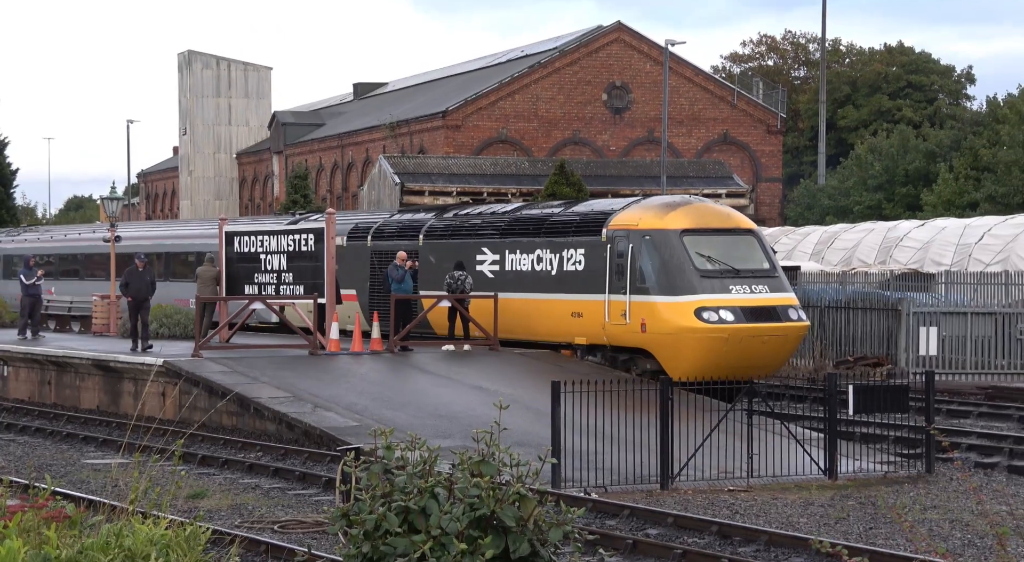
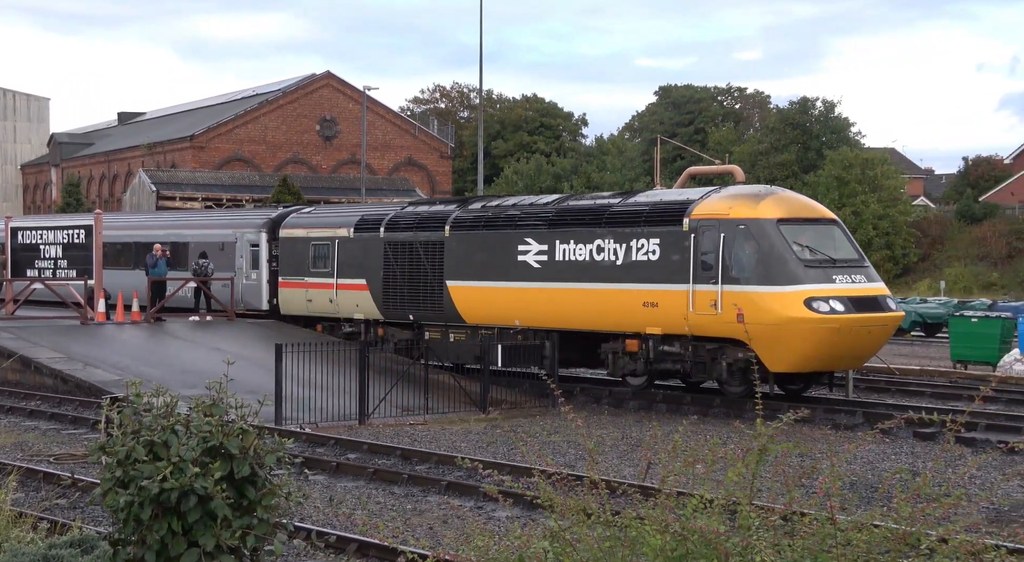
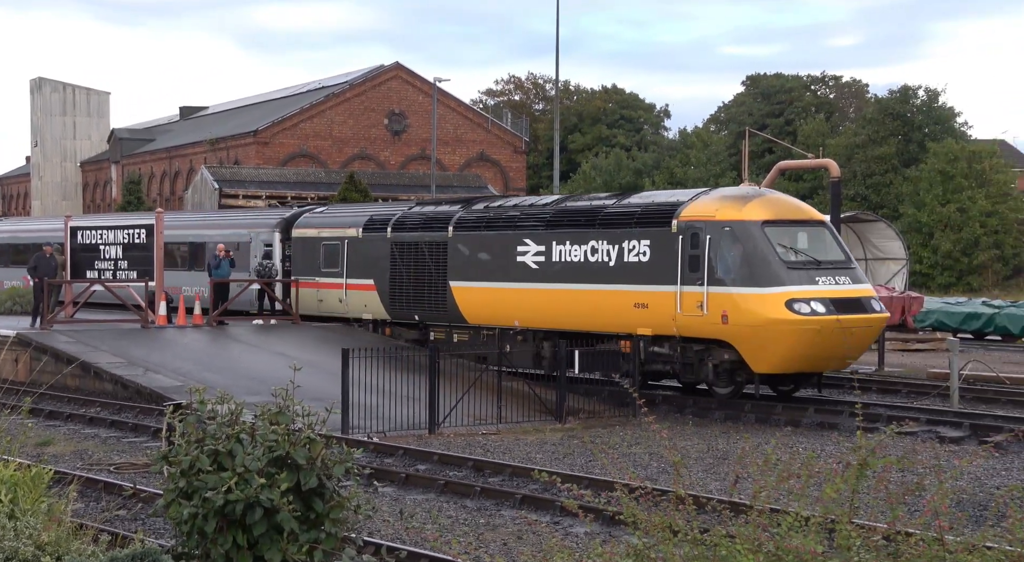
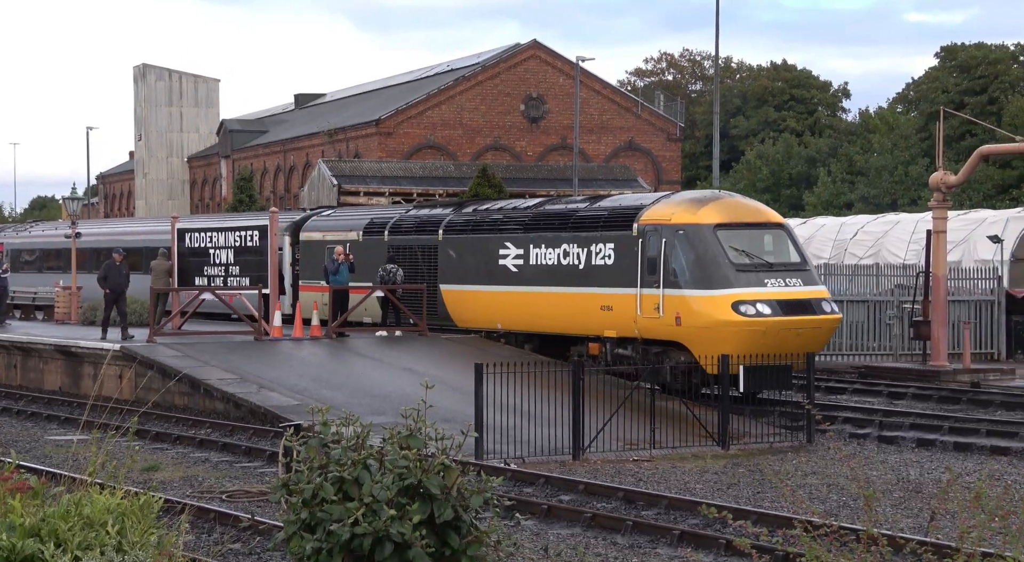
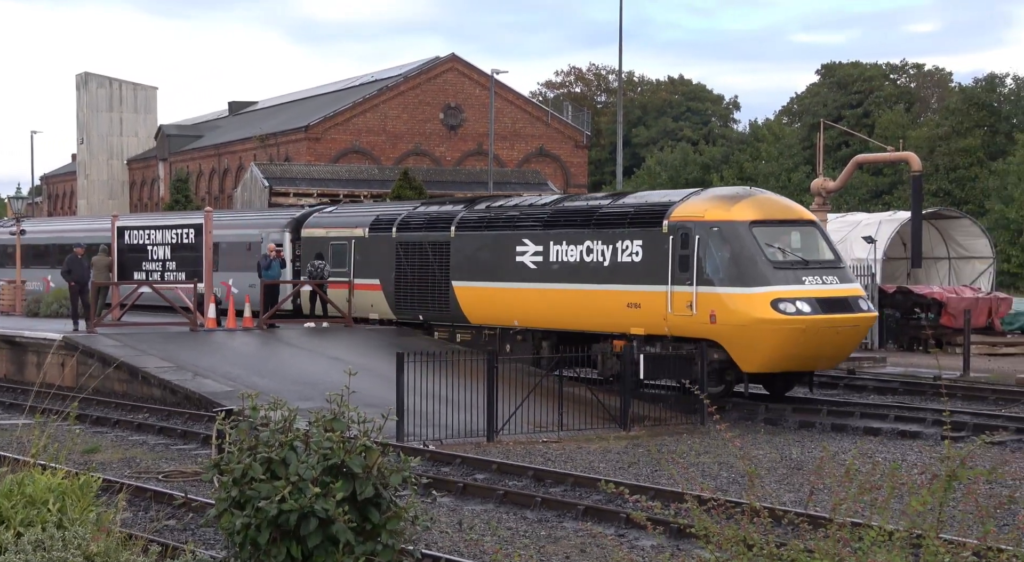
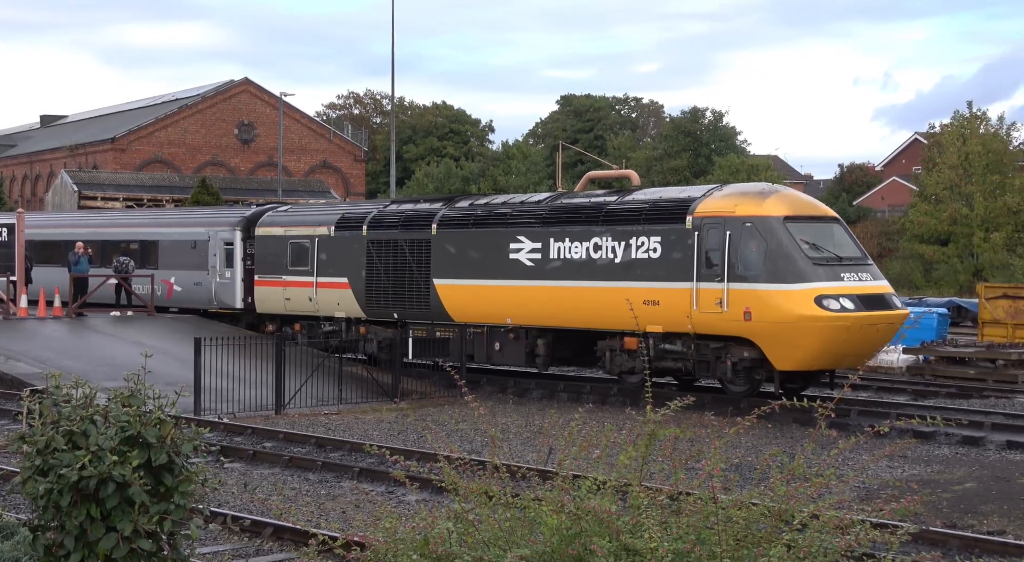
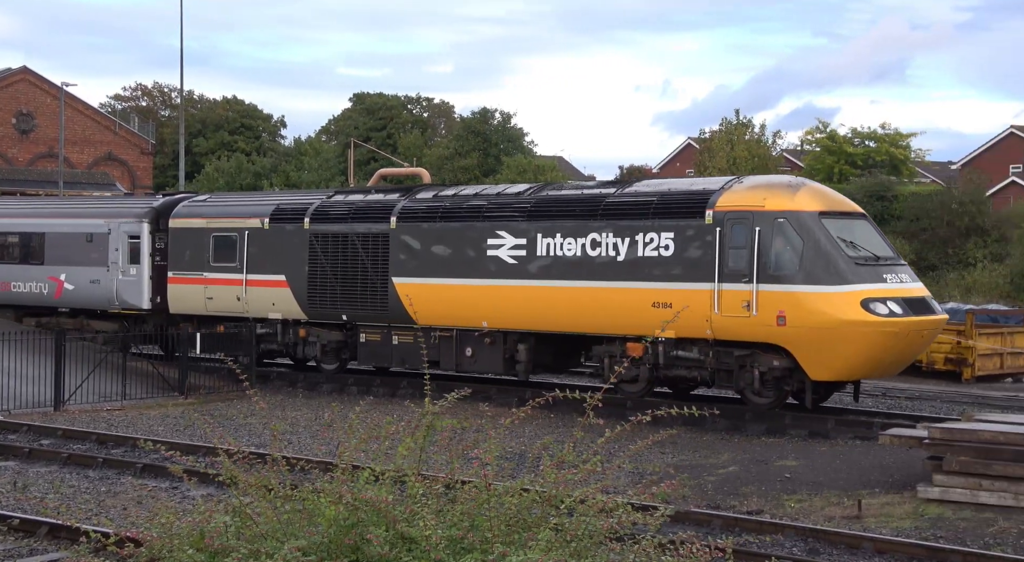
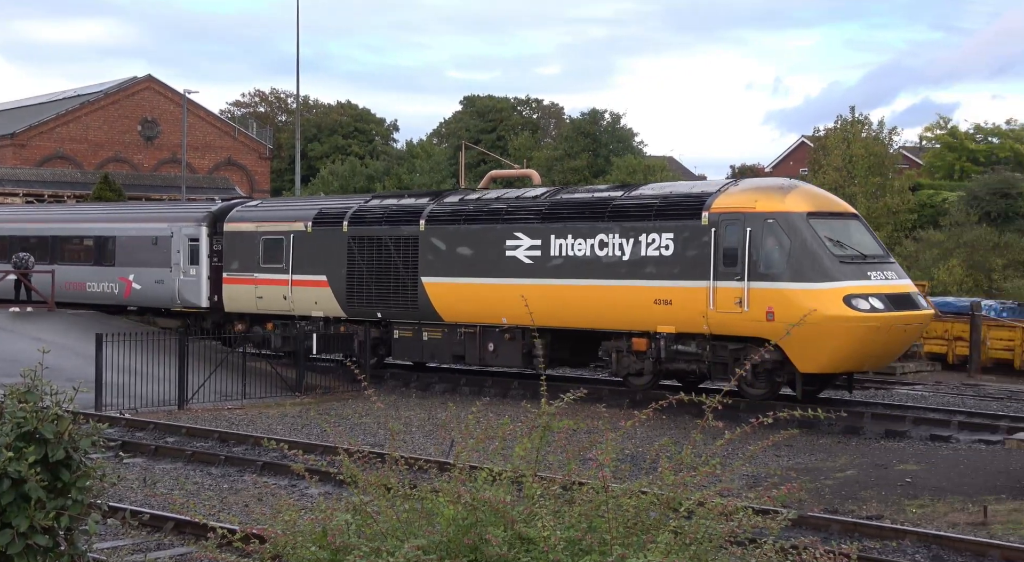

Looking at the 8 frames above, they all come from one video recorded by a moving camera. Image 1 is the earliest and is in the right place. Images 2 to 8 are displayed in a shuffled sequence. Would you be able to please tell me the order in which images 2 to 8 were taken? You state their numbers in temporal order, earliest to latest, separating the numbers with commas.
4, 5, 3, 2, 6, 8, 7
